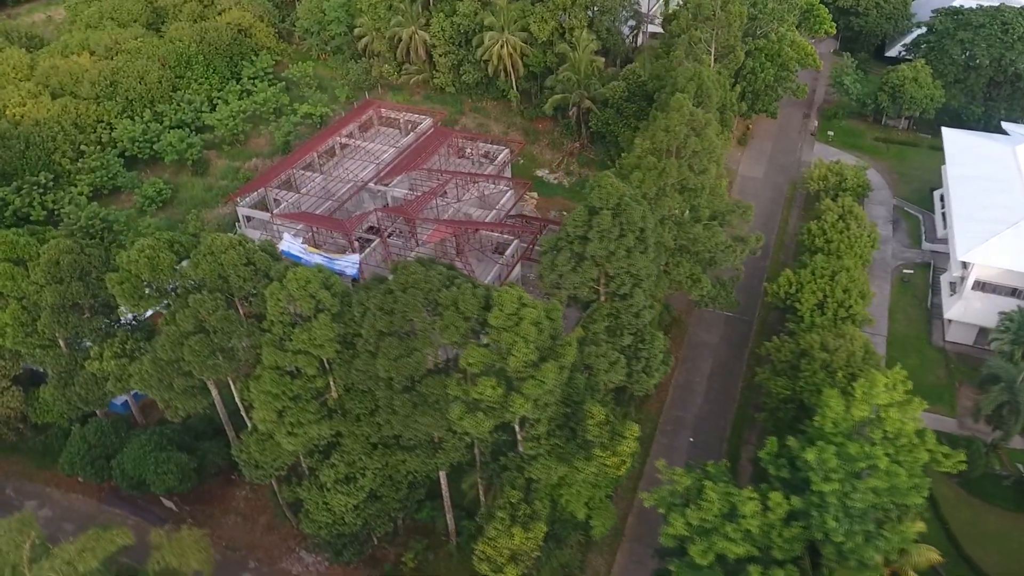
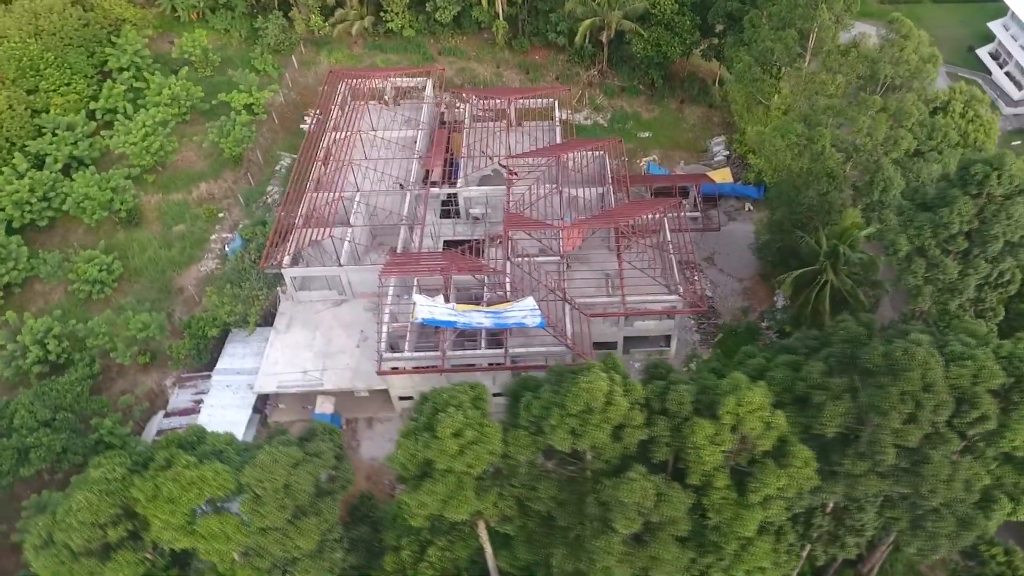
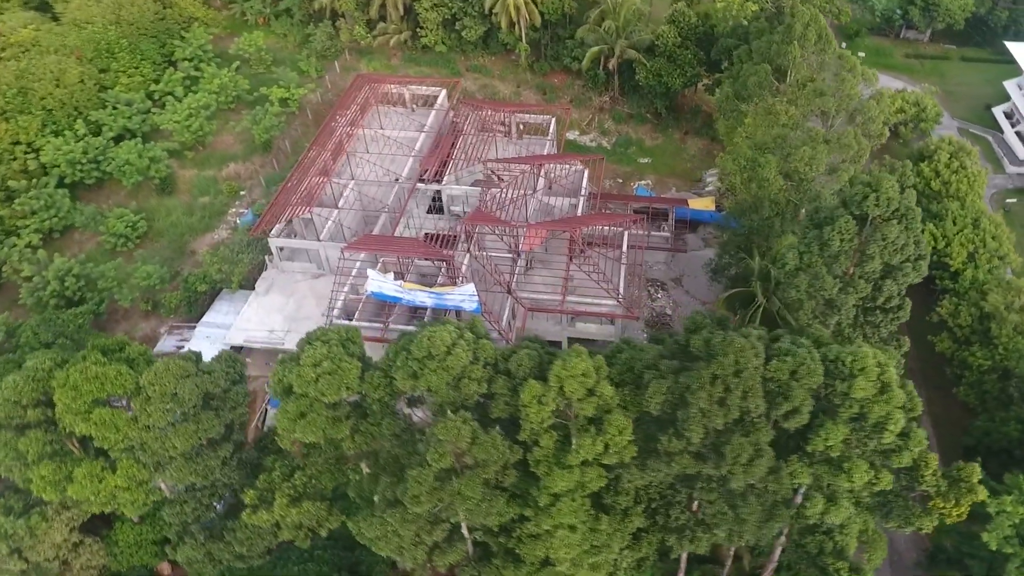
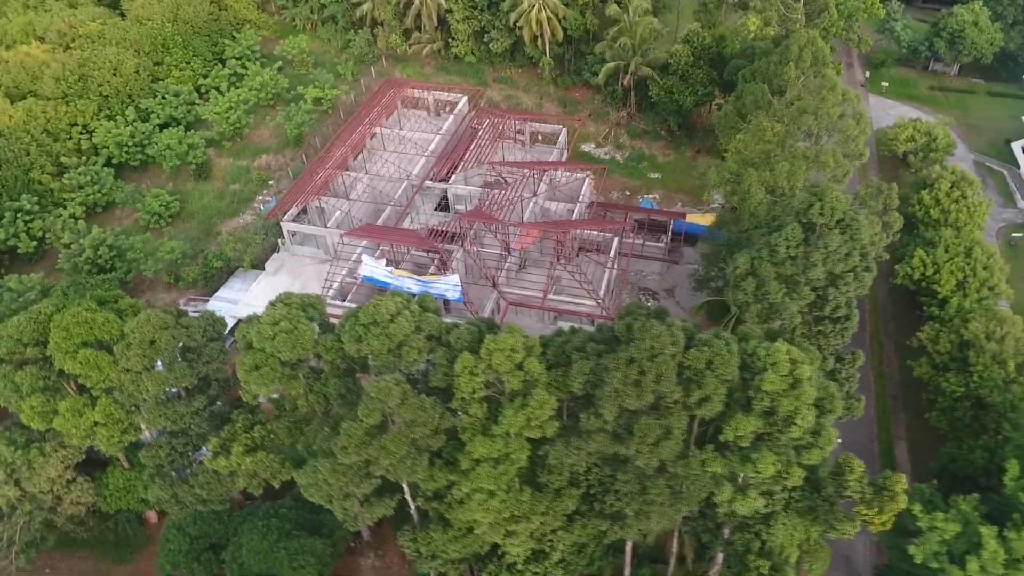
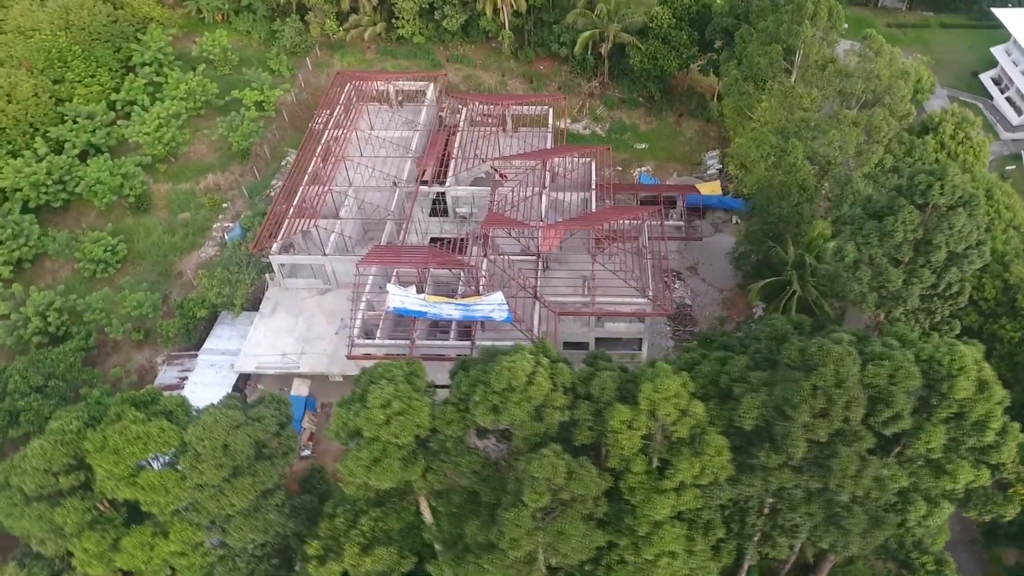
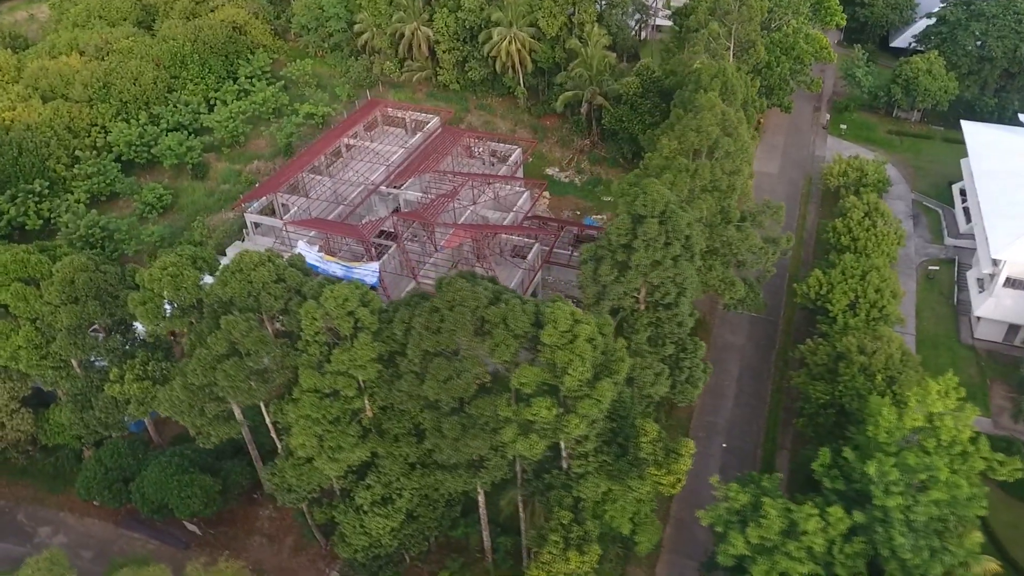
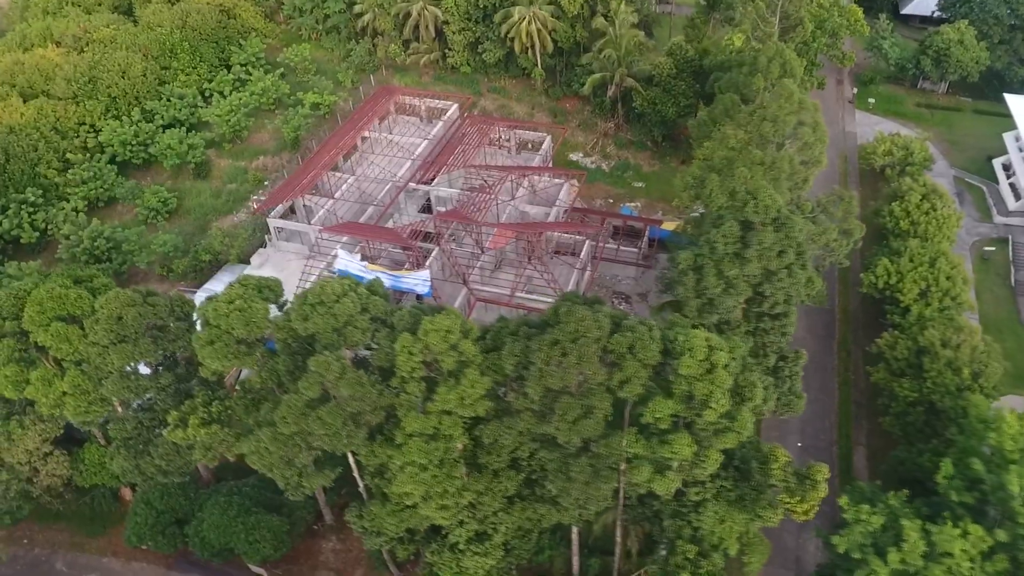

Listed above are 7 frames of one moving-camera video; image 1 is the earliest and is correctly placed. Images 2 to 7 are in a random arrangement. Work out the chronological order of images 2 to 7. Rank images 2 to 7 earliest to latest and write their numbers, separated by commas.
6, 7, 4, 3, 5, 2
